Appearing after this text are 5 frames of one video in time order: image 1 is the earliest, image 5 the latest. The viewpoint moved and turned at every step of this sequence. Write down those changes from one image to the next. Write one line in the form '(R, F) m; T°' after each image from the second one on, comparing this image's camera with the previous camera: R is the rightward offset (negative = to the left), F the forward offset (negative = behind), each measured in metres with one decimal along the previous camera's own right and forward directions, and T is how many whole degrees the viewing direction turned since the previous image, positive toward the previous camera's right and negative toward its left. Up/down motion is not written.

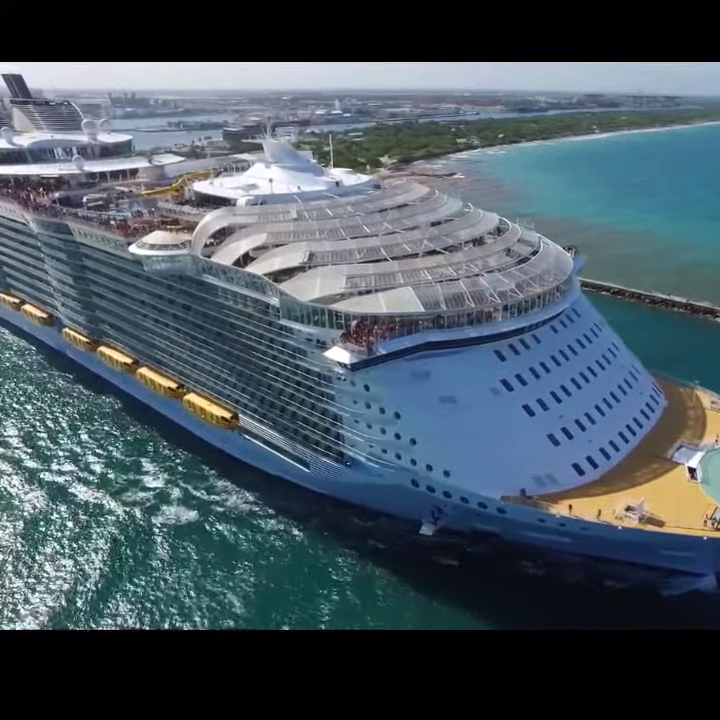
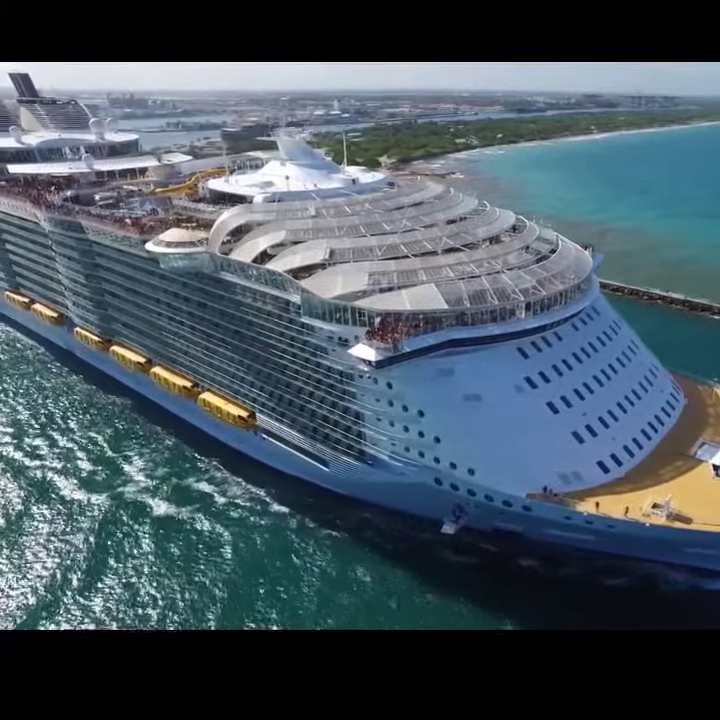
(-0.8, +0.1) m; 0°
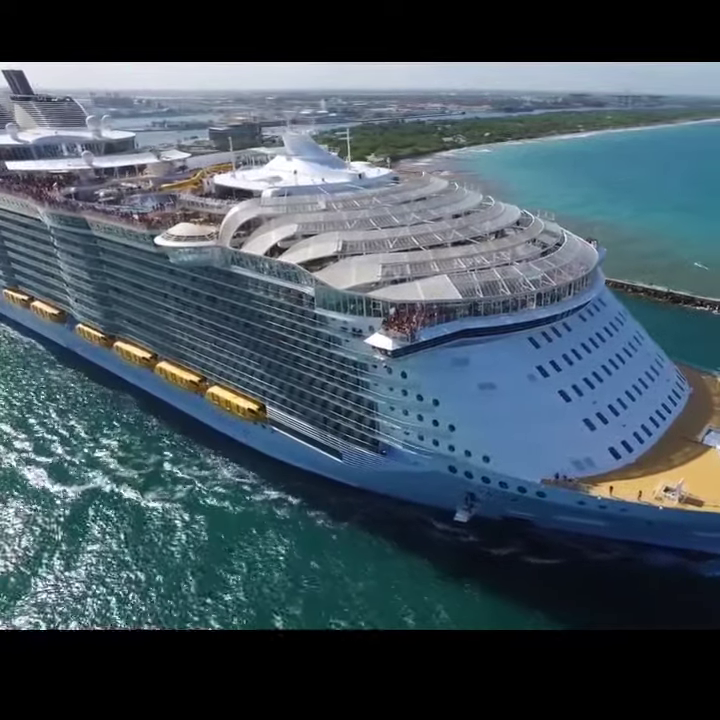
(-0.8, -0.3) m; +1°
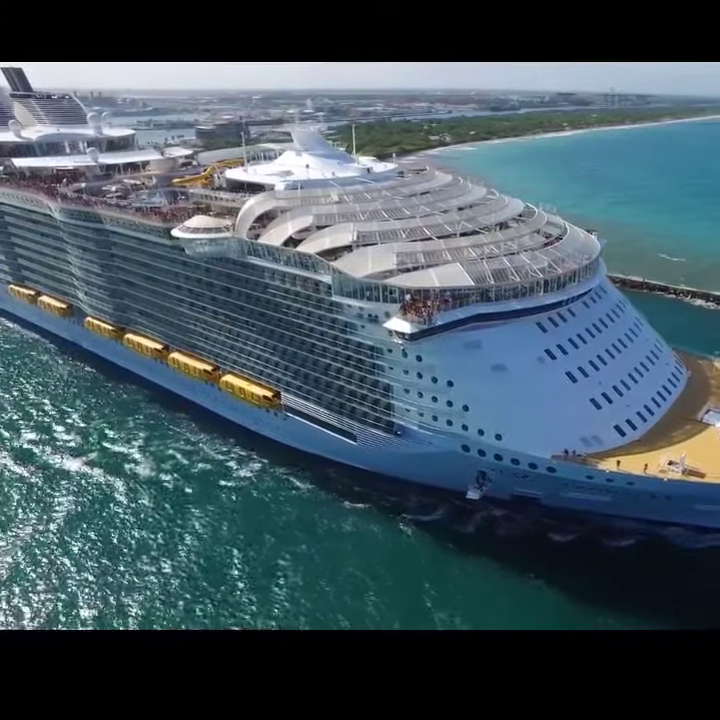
(-1.0, -0.9) m; +1°
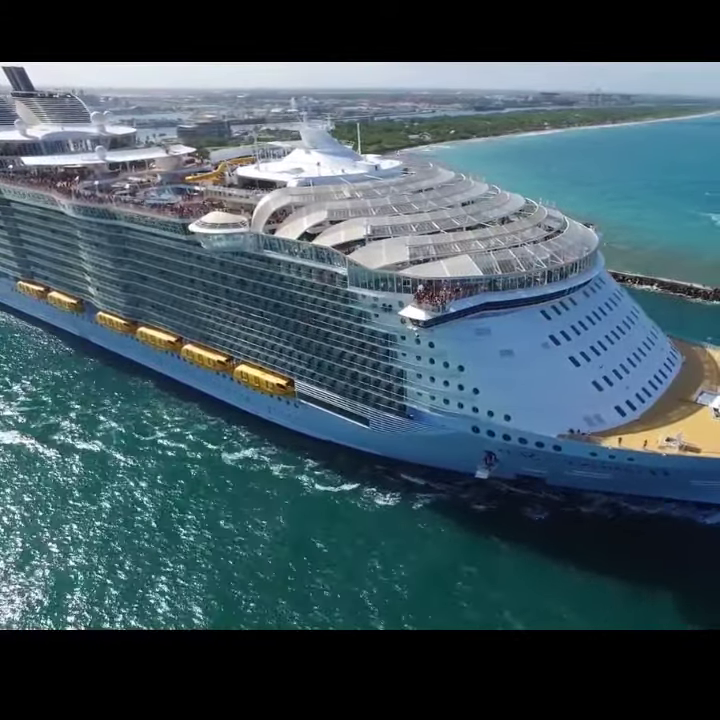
(-1.0, -1.2) m; +1°
